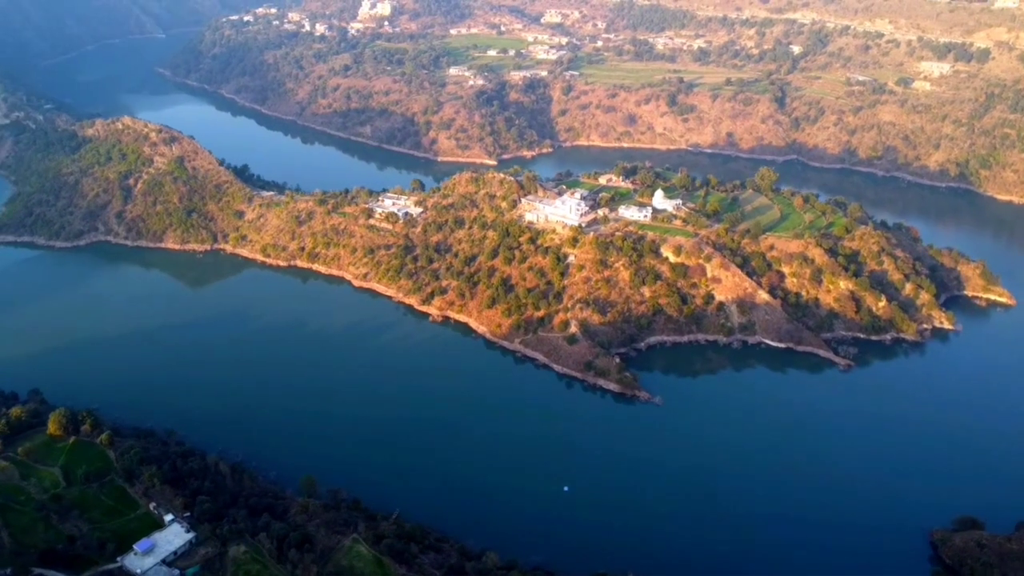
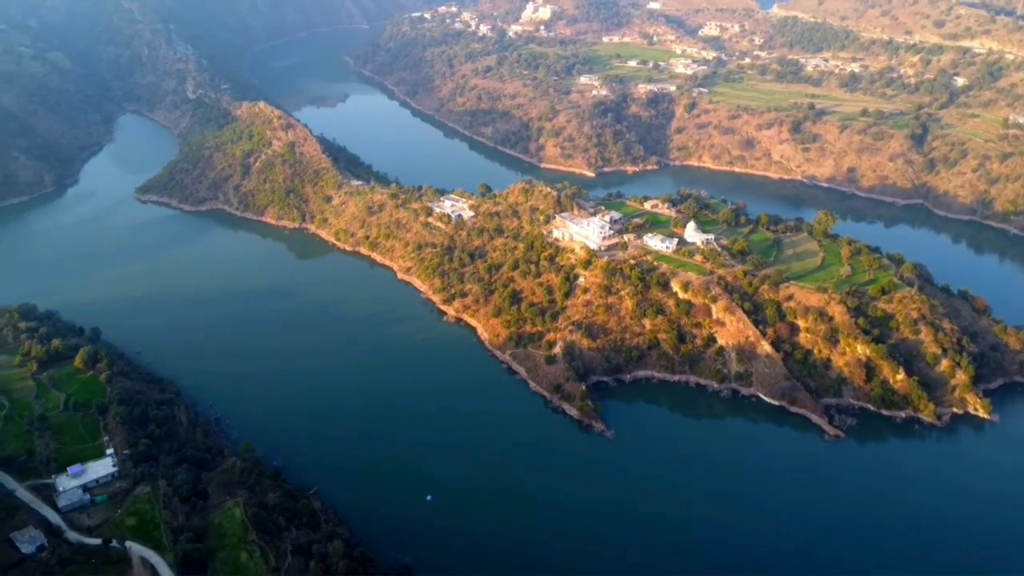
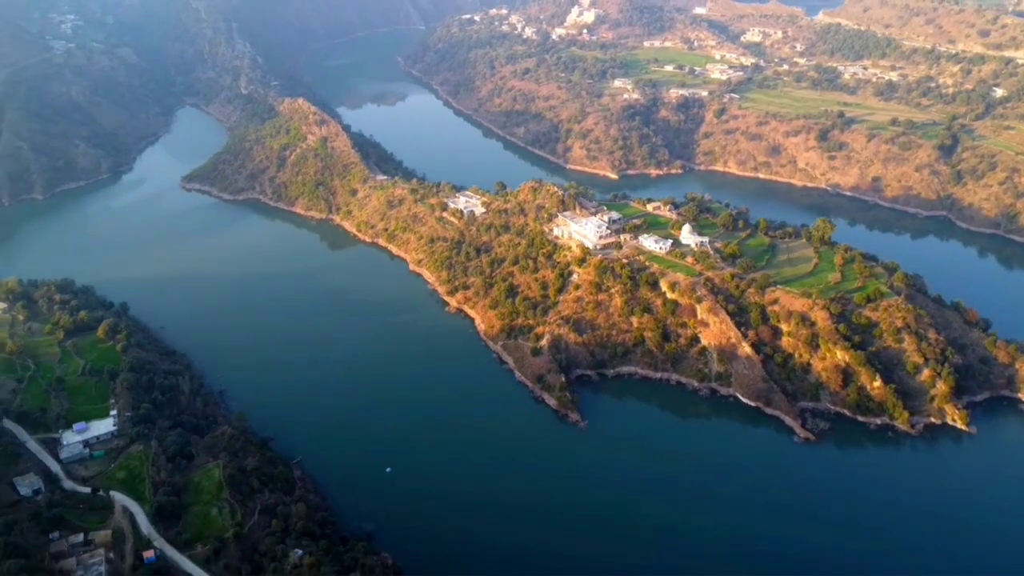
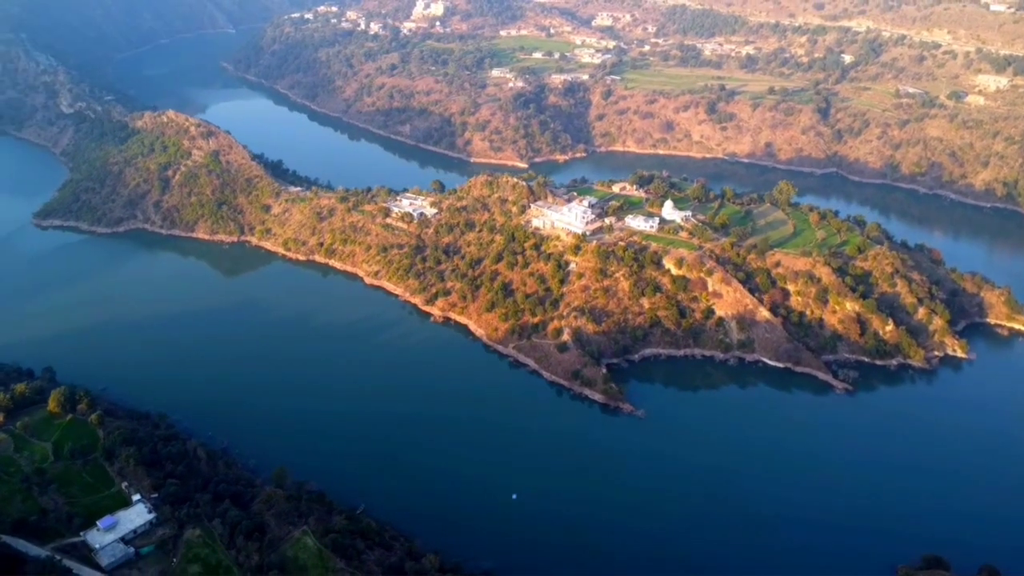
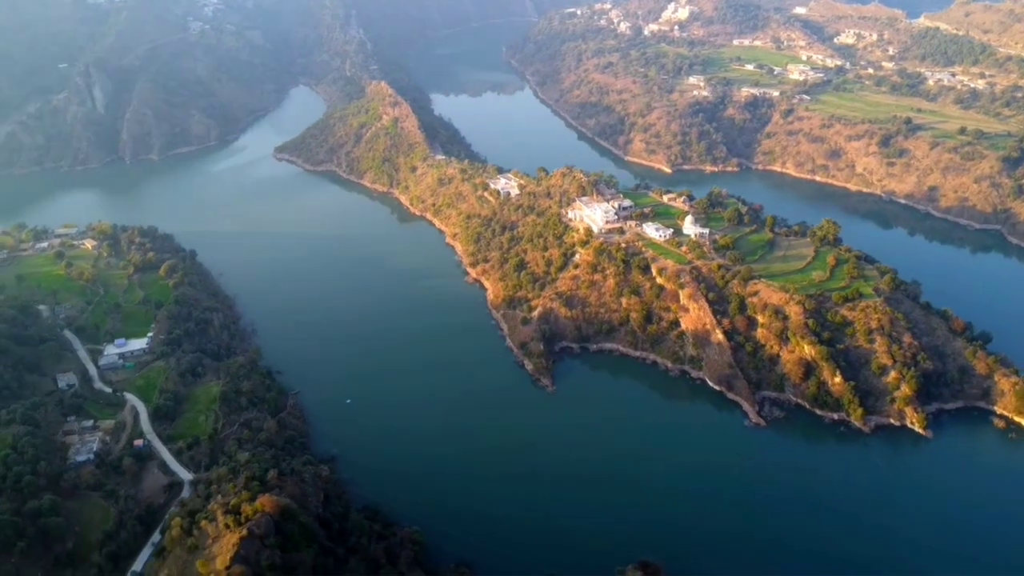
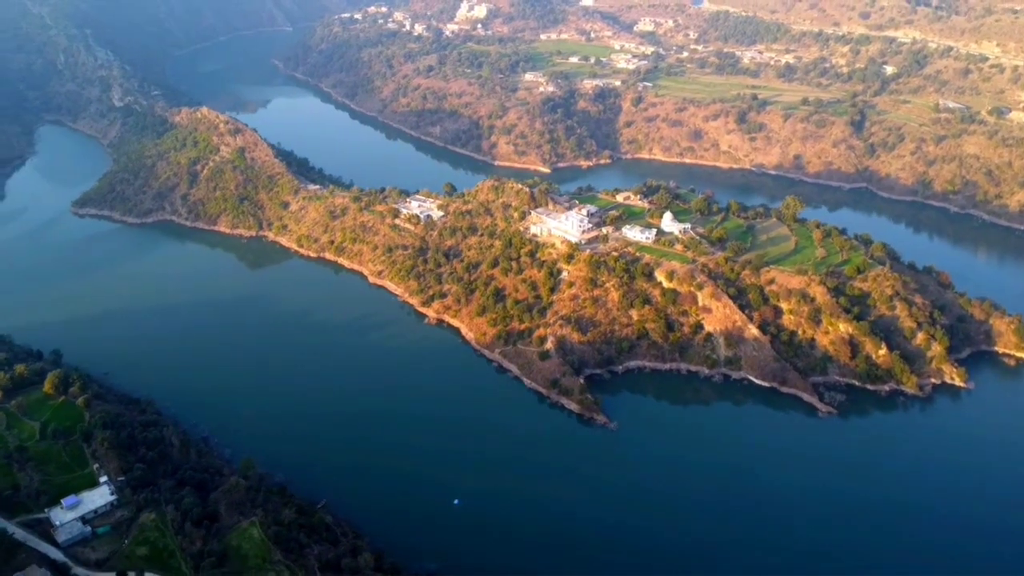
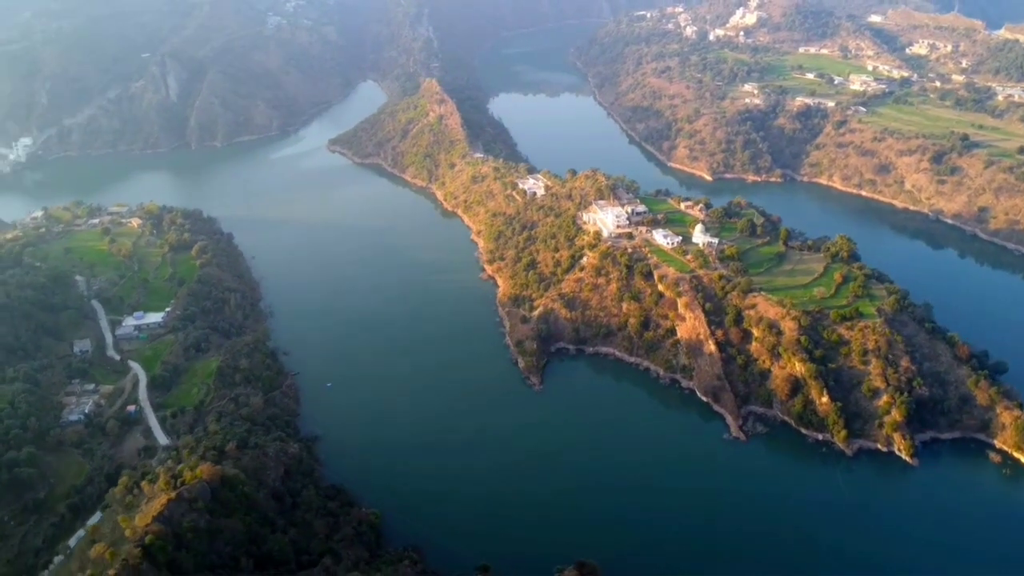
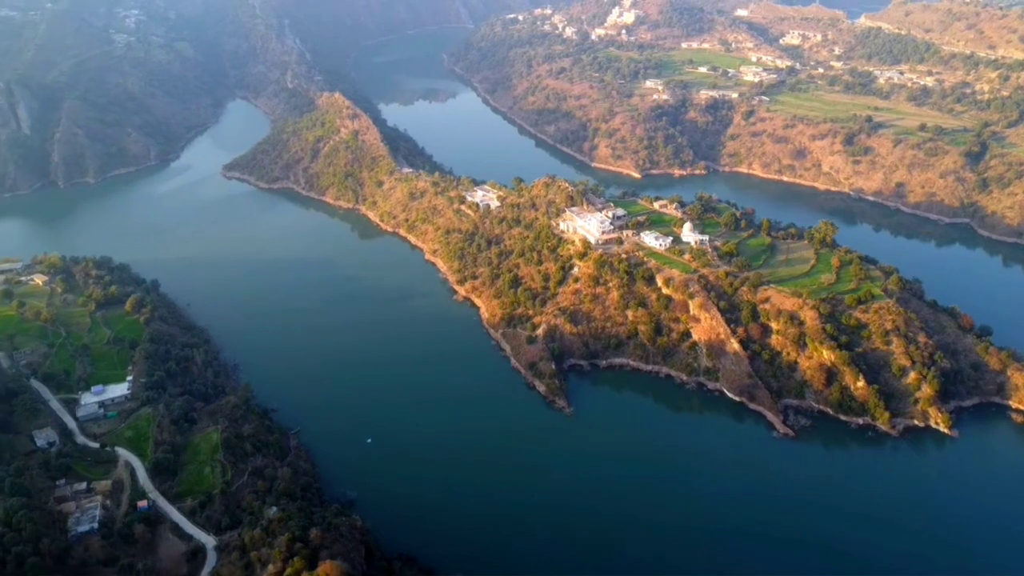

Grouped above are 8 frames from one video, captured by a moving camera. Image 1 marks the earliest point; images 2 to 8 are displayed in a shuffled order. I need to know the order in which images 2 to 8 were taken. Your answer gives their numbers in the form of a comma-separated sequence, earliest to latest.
4, 6, 2, 3, 8, 5, 7
